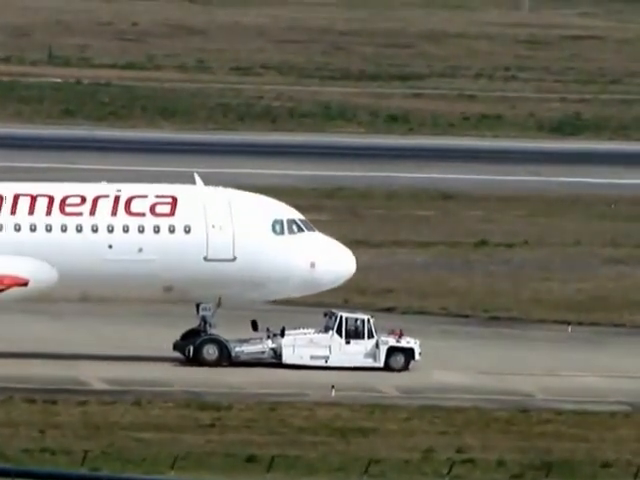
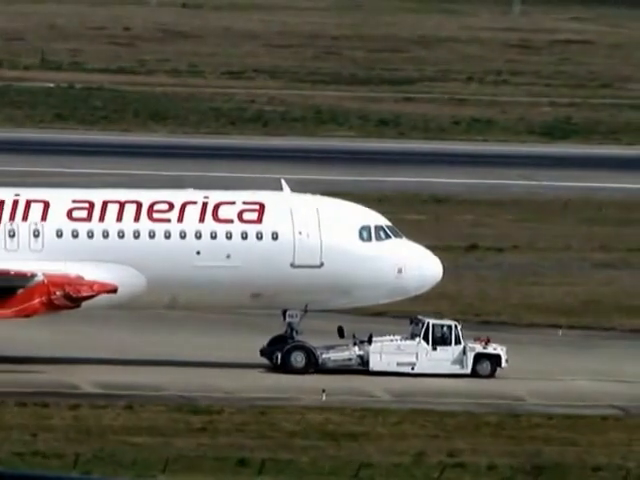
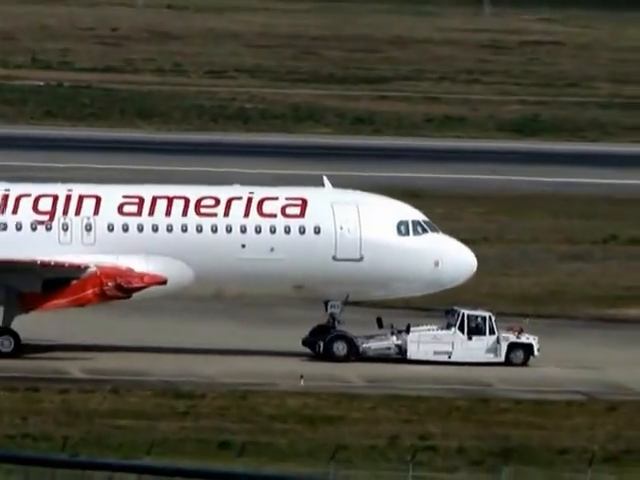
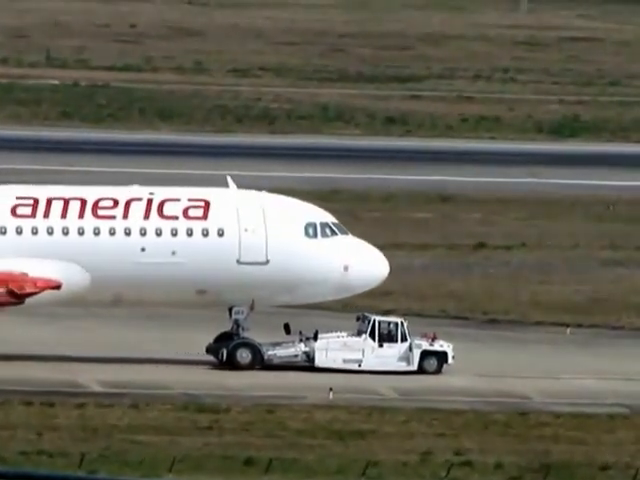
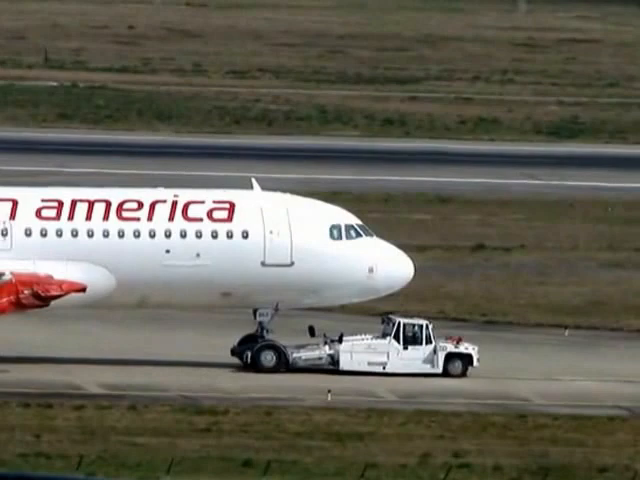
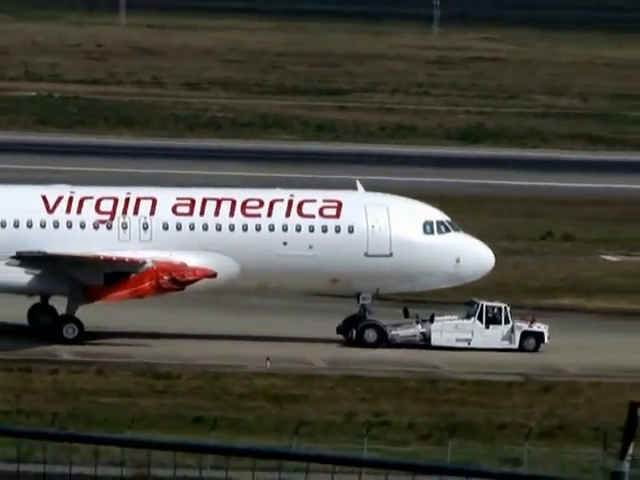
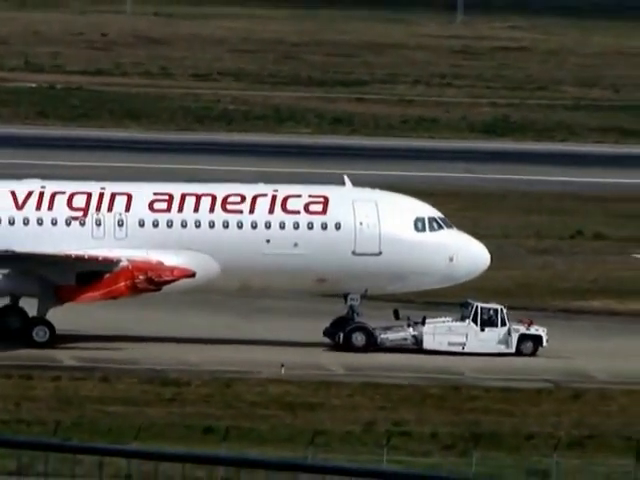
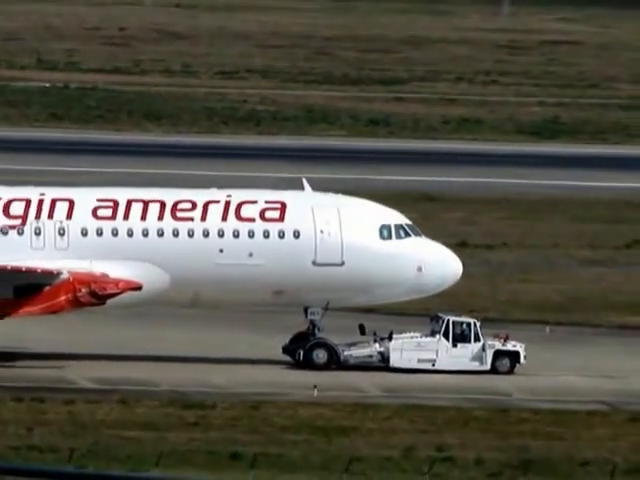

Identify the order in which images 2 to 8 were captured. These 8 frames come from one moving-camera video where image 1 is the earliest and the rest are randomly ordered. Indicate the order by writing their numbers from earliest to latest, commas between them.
4, 5, 2, 8, 3, 7, 6
